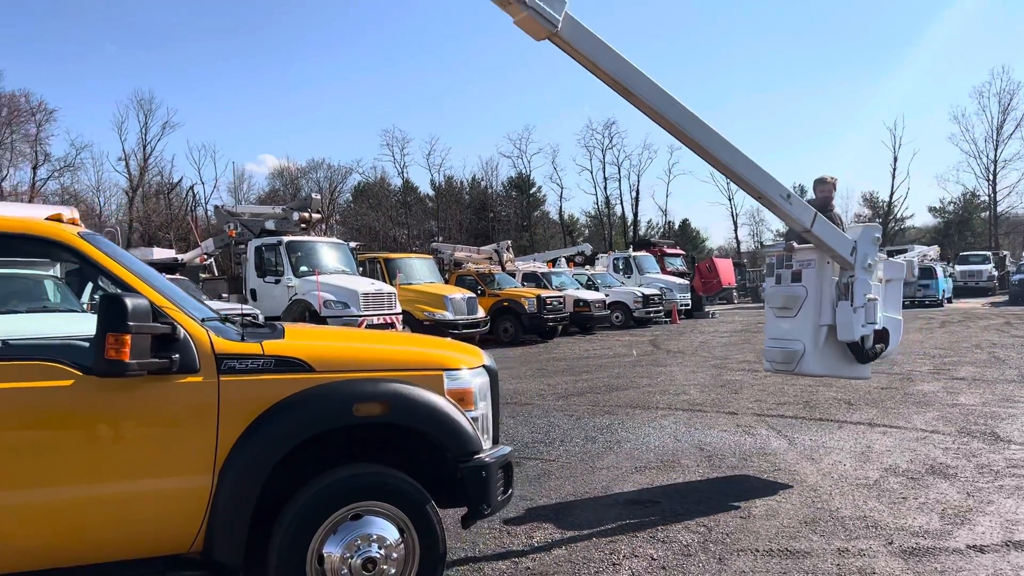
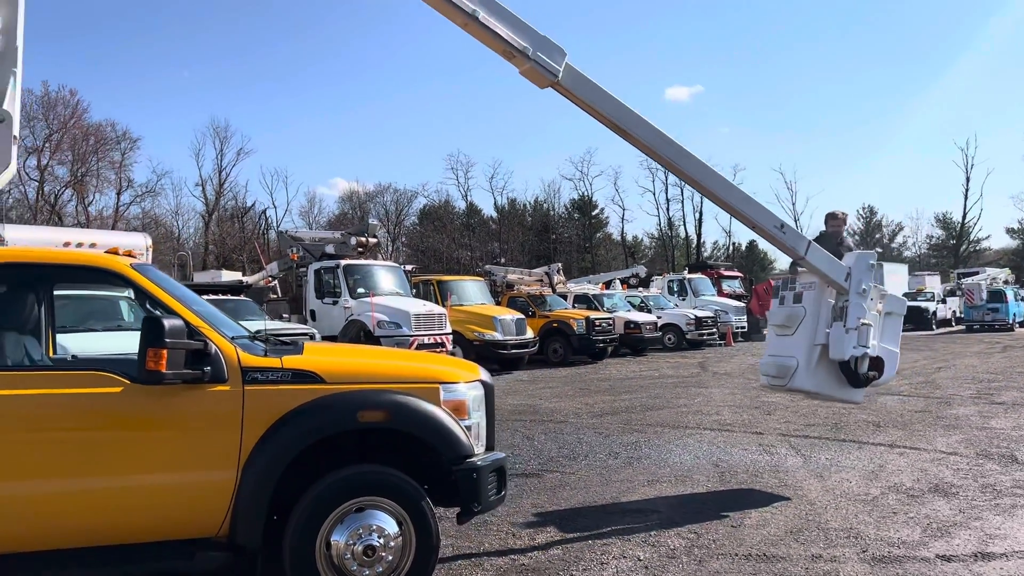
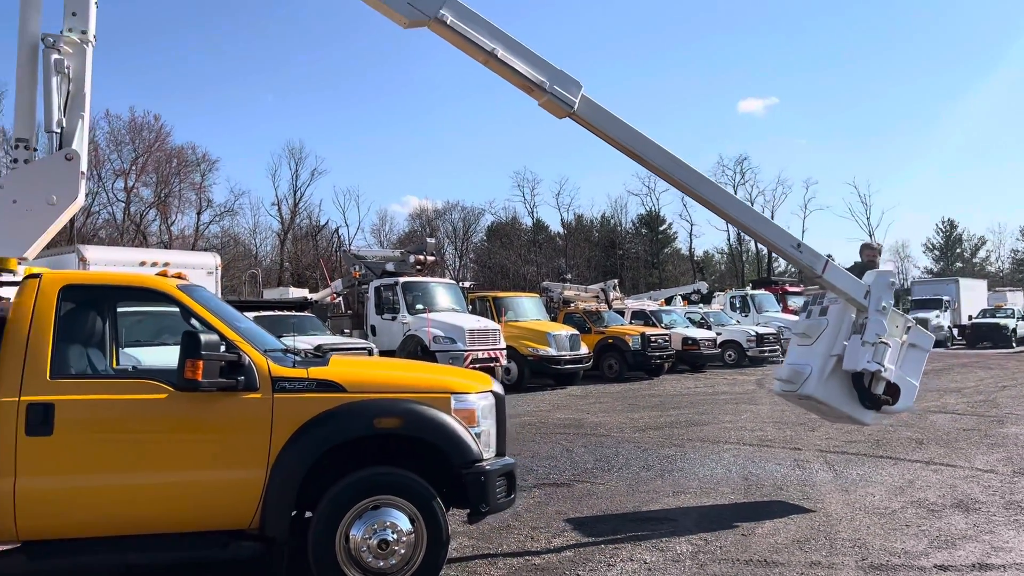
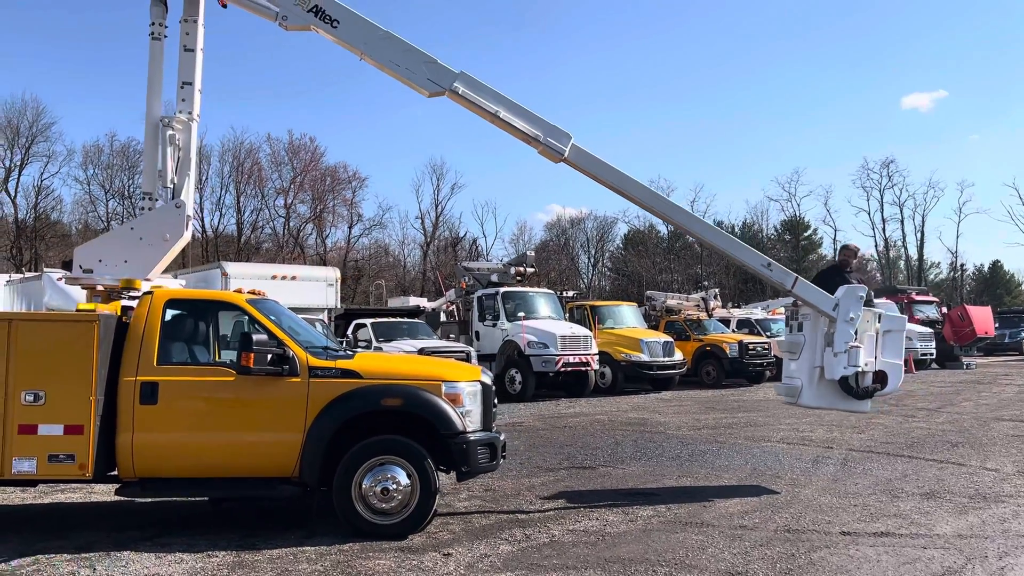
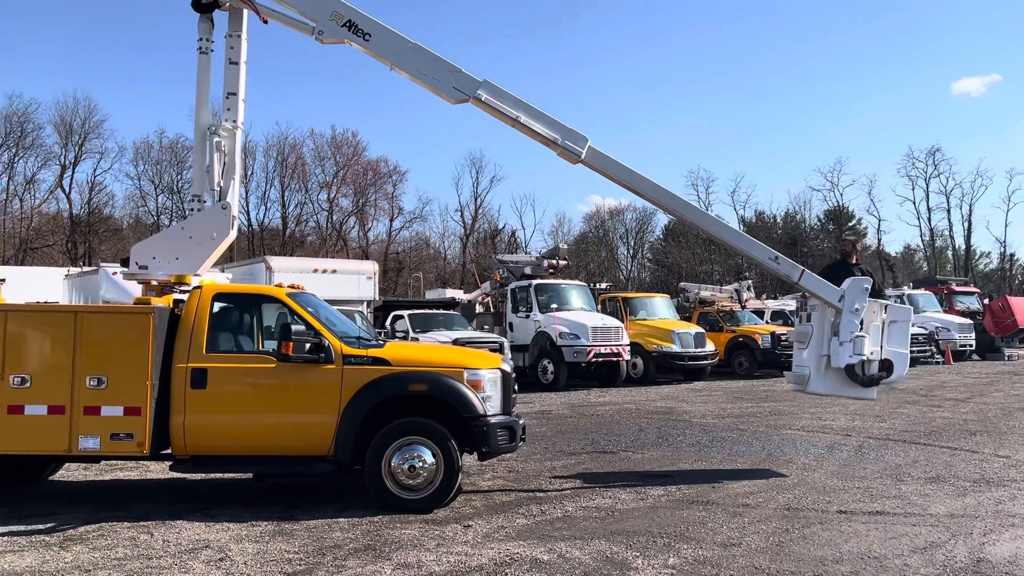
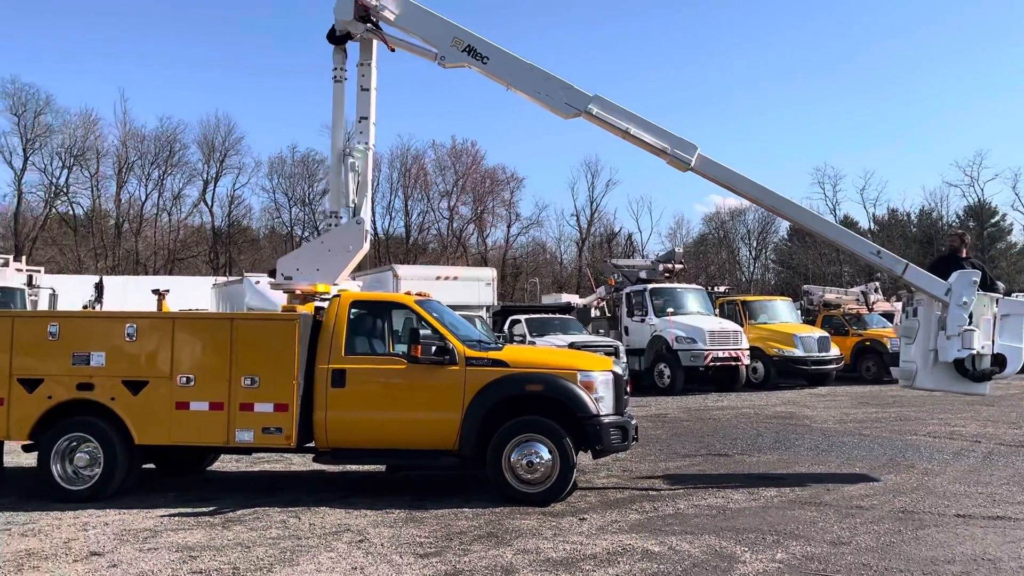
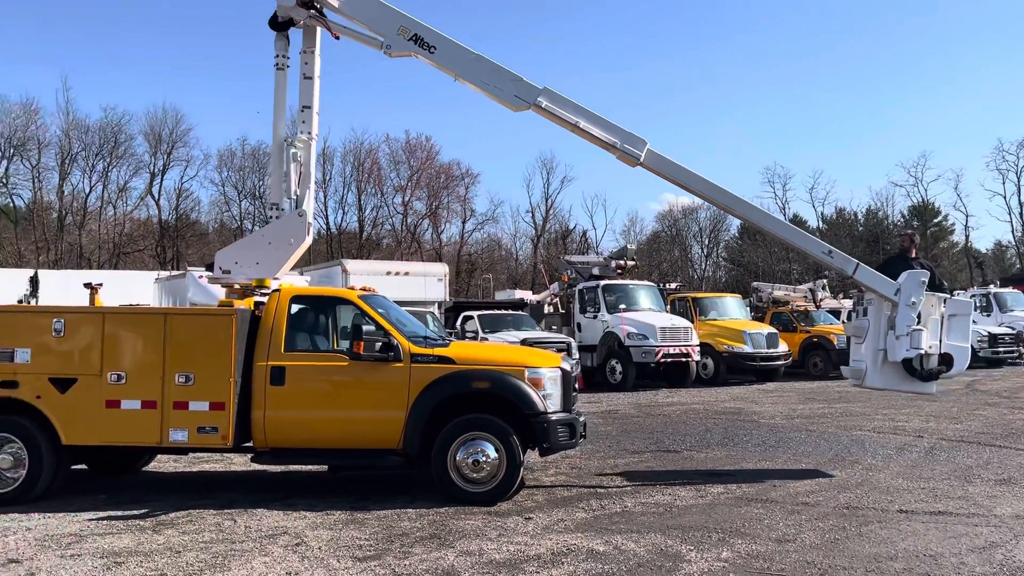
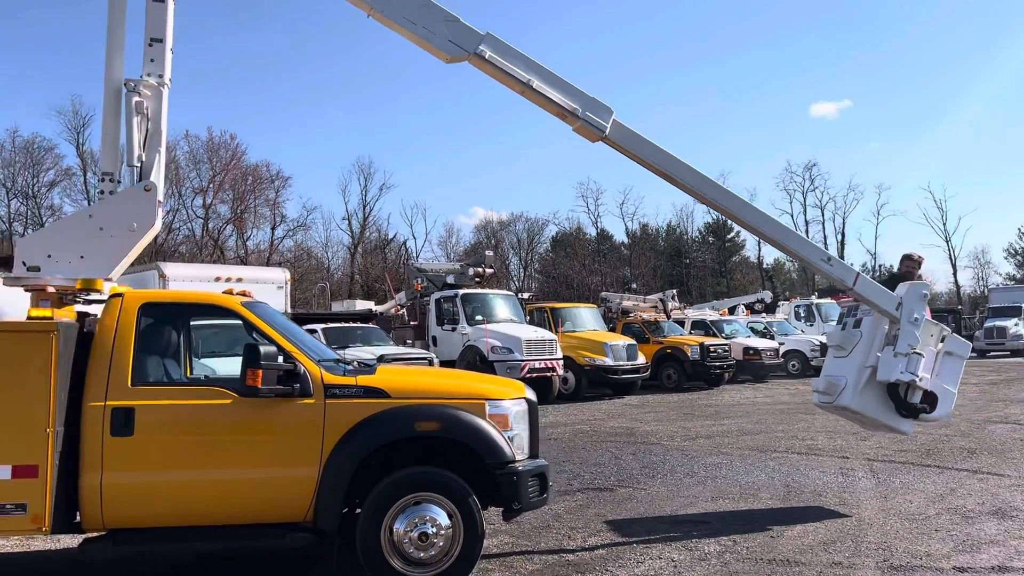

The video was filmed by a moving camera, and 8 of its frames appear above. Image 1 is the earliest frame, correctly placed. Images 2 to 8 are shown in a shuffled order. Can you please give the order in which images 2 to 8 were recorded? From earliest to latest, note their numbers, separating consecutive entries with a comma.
2, 3, 8, 4, 5, 7, 6
